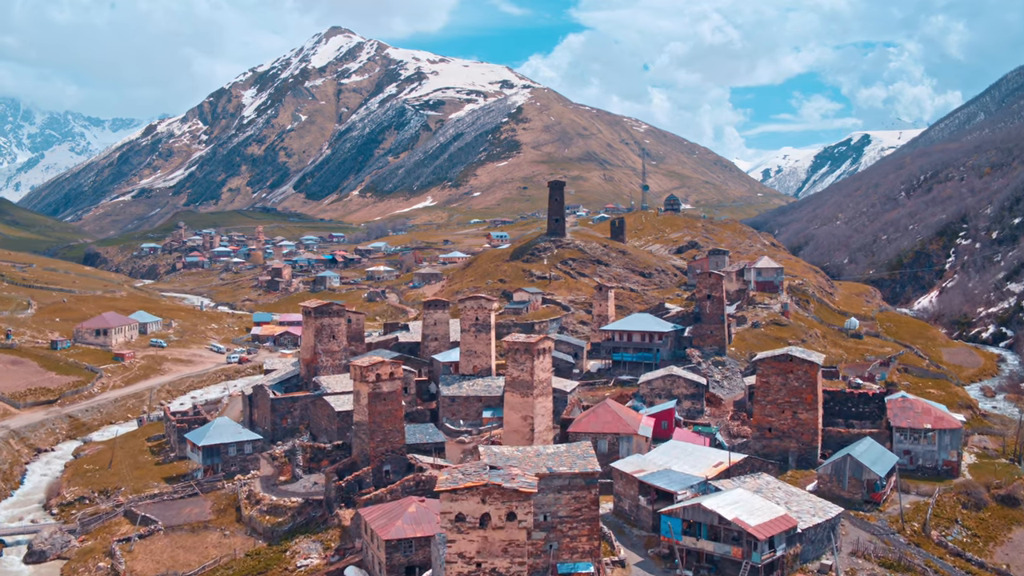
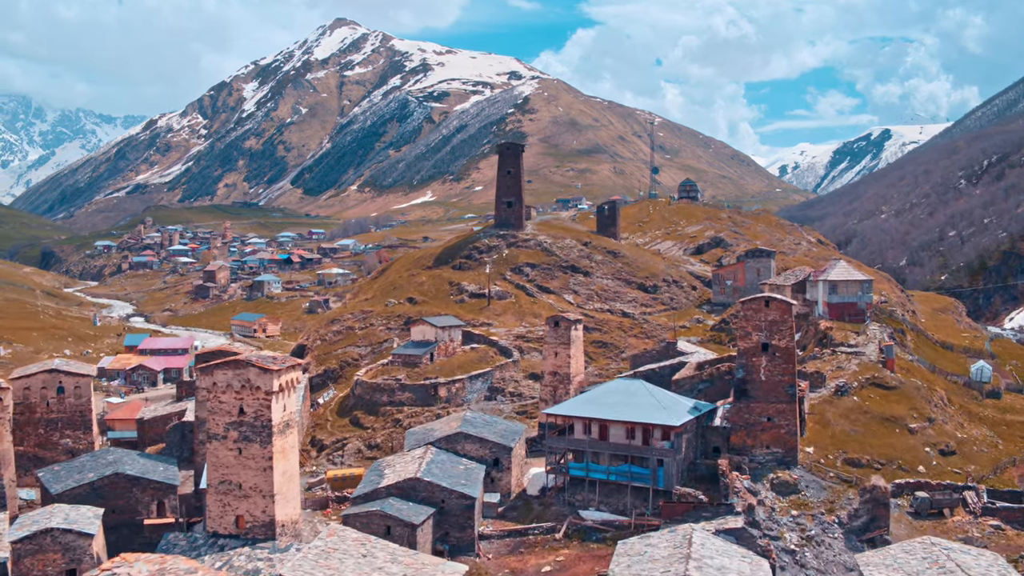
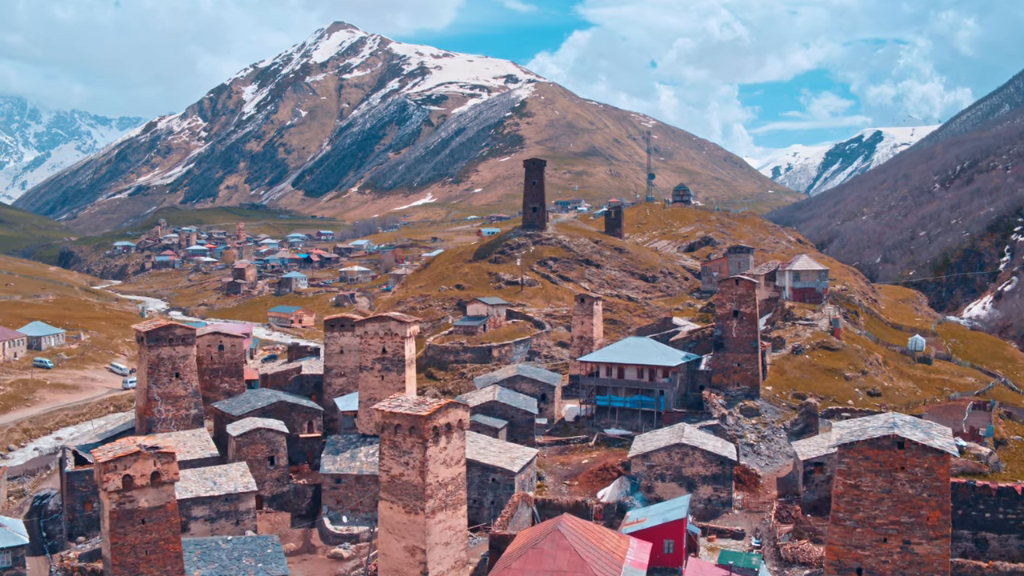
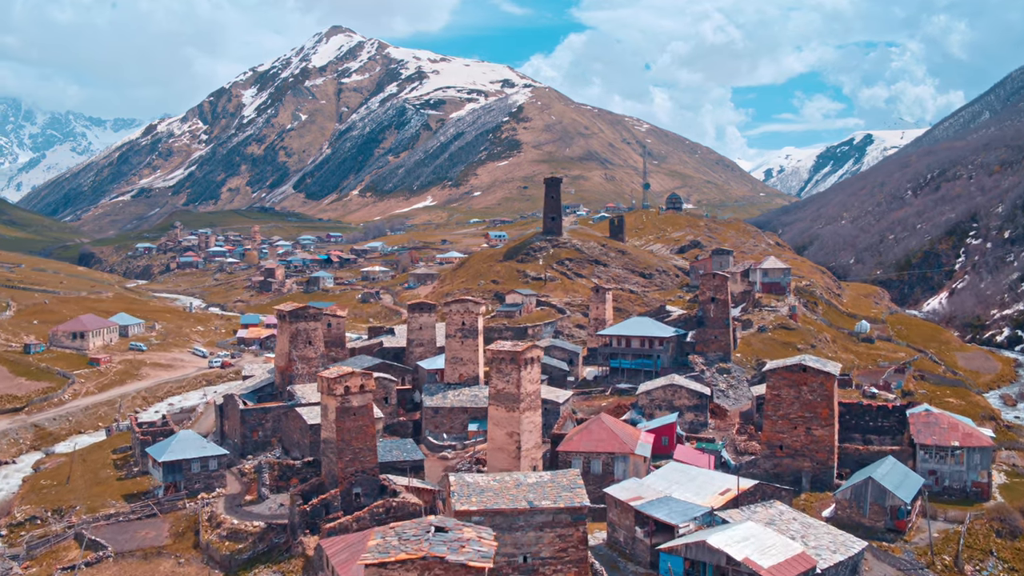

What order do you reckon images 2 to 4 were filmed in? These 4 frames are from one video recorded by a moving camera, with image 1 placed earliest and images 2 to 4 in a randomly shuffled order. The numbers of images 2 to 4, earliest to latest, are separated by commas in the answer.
4, 3, 2
